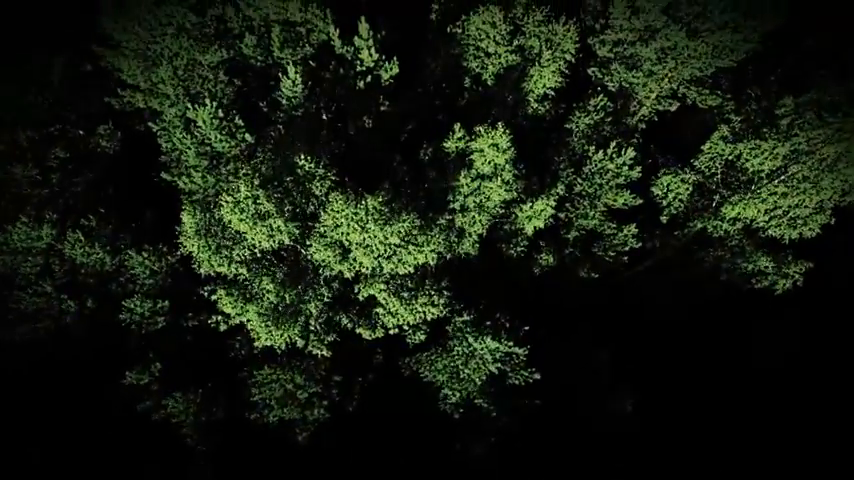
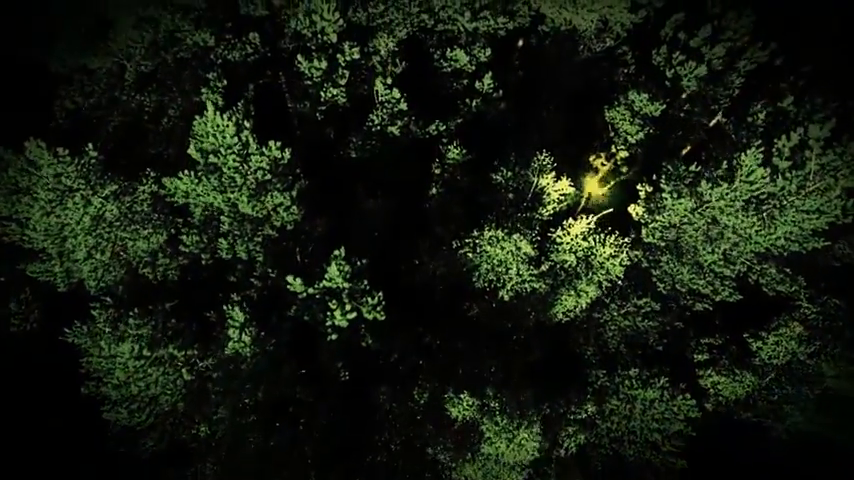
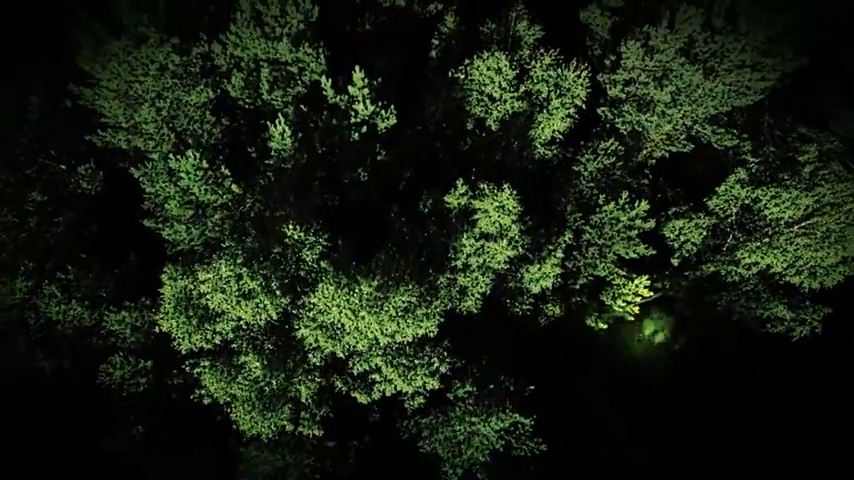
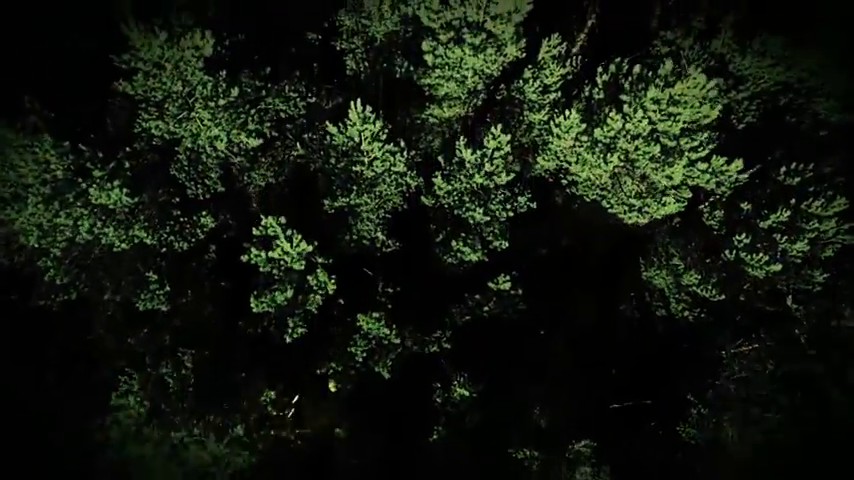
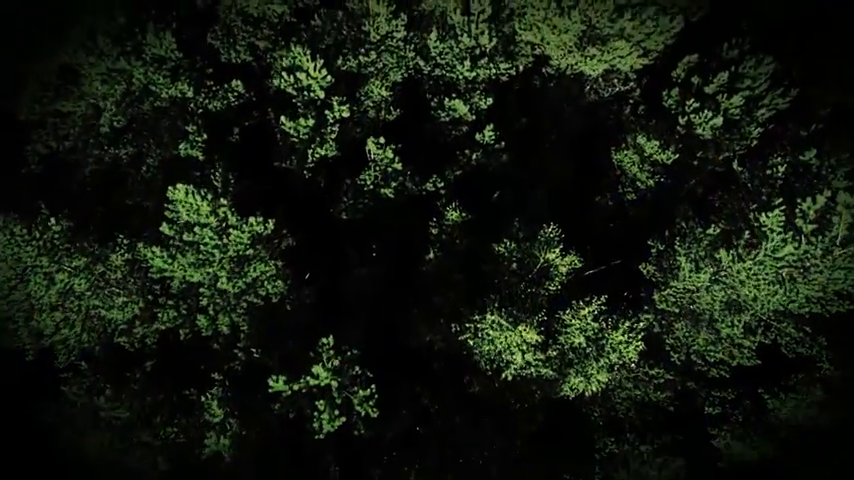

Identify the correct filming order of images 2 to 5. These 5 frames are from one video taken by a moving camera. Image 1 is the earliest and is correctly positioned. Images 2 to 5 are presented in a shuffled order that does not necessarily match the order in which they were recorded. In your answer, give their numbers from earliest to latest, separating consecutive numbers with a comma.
3, 2, 5, 4
